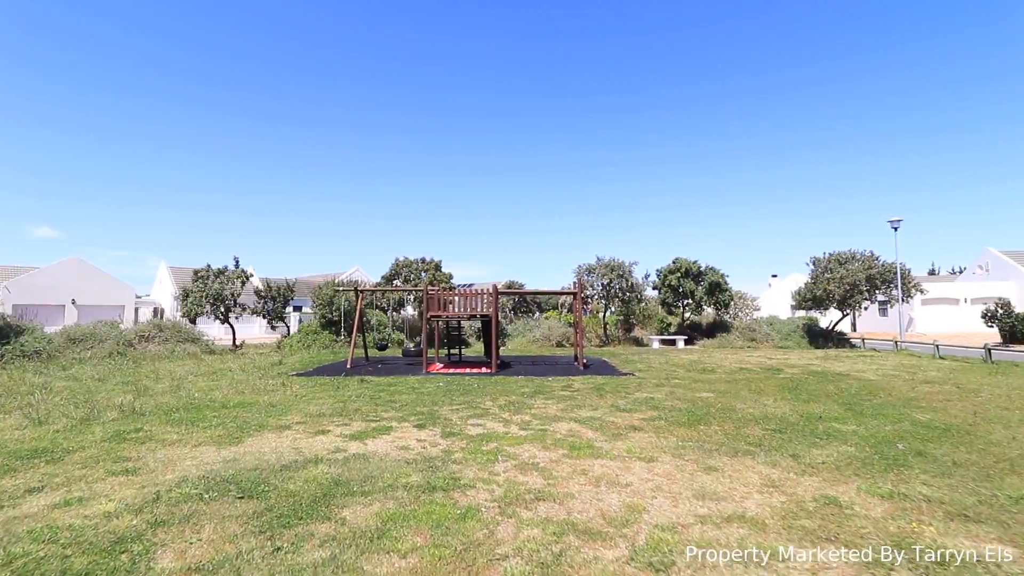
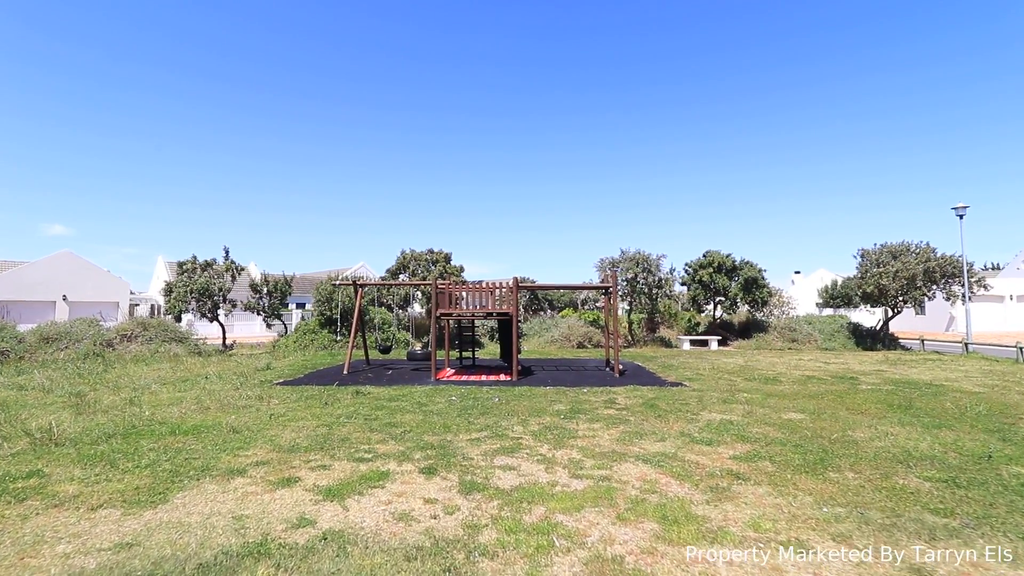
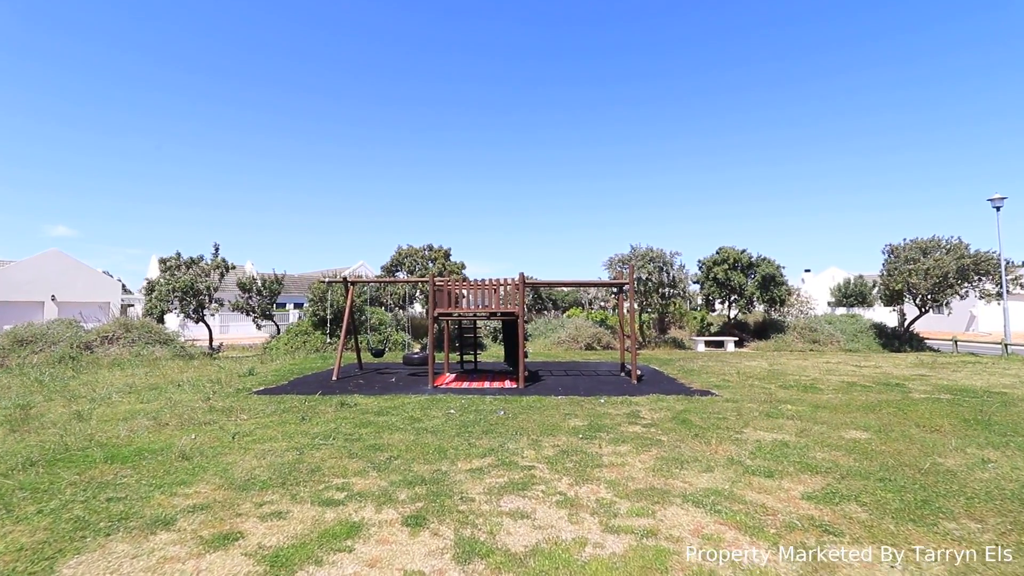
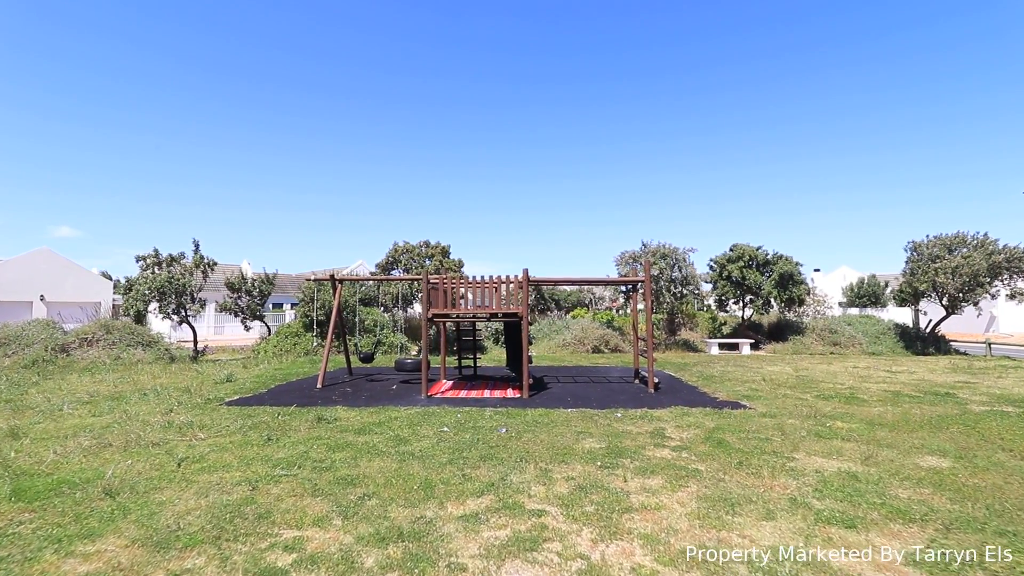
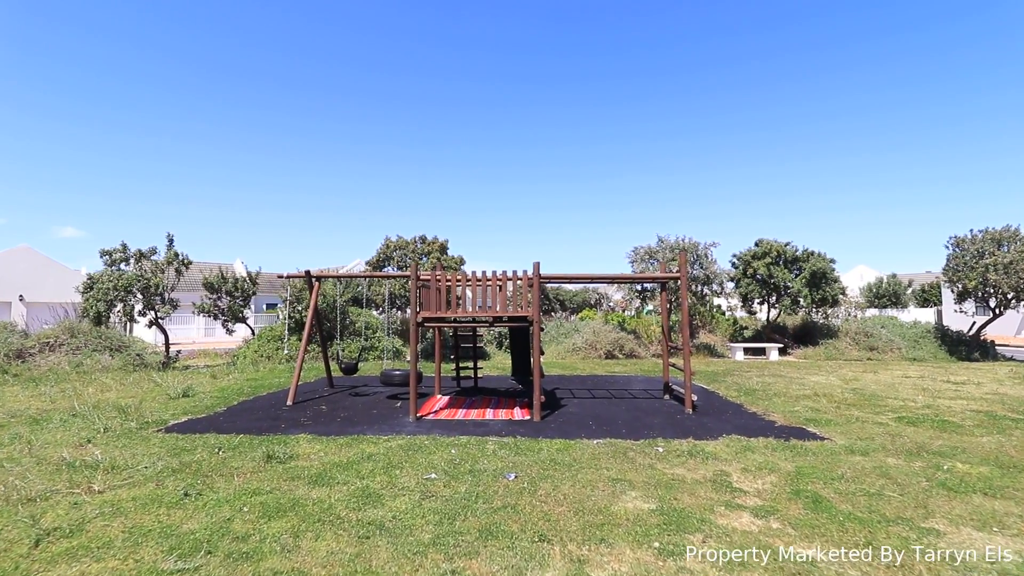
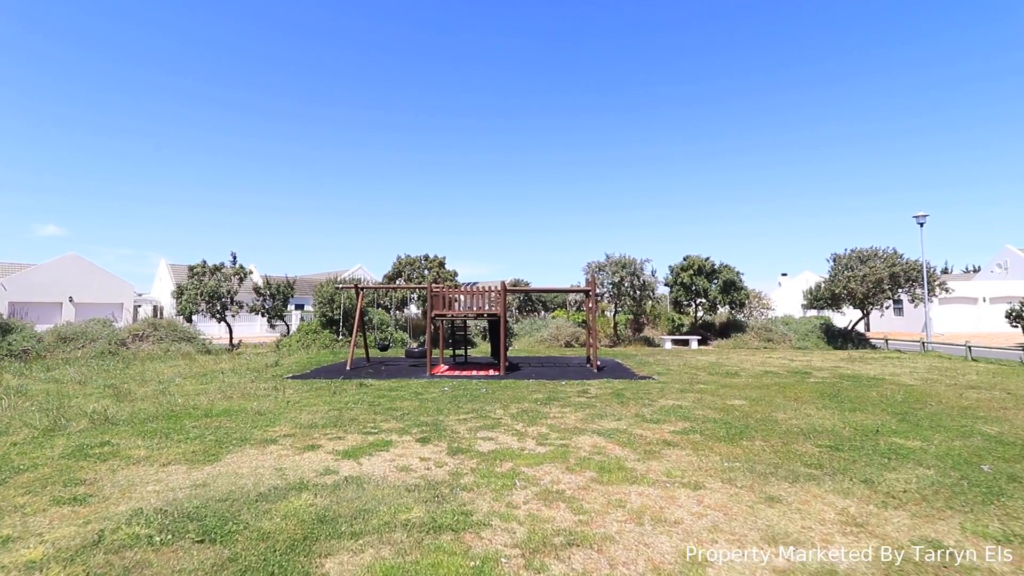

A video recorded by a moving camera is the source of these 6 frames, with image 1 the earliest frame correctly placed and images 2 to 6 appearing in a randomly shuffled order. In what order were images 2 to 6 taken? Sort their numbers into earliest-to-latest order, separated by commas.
6, 2, 3, 4, 5
